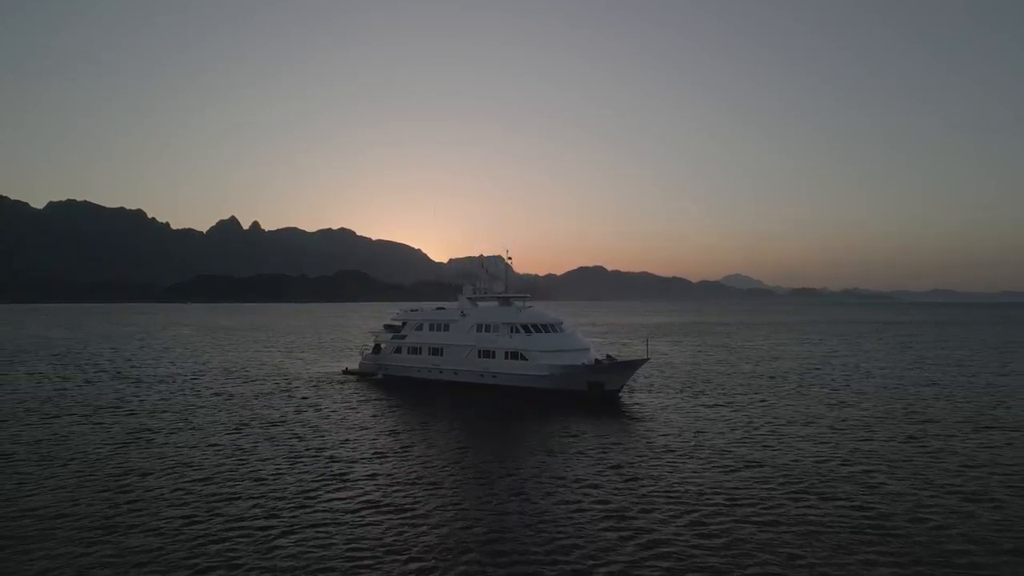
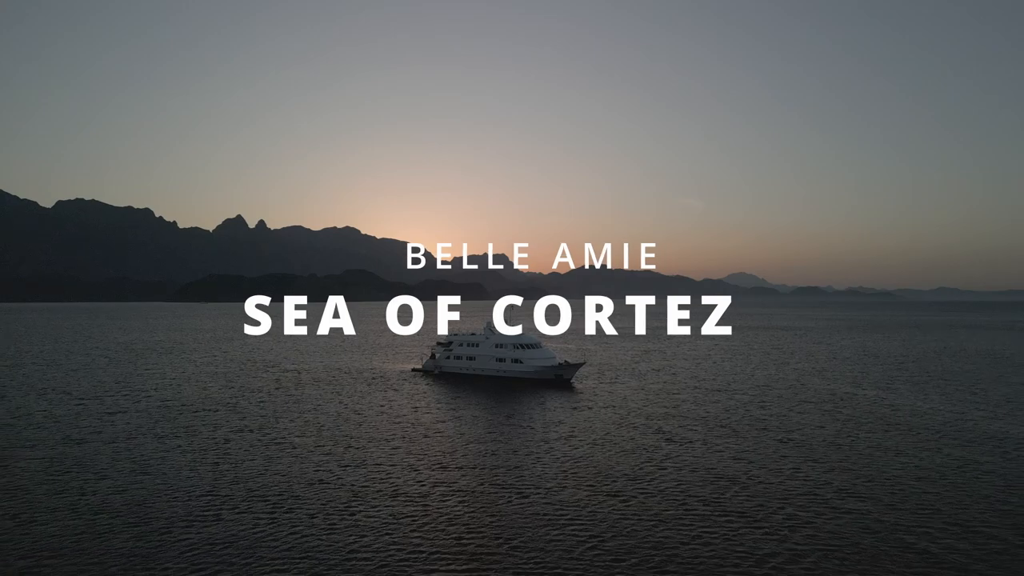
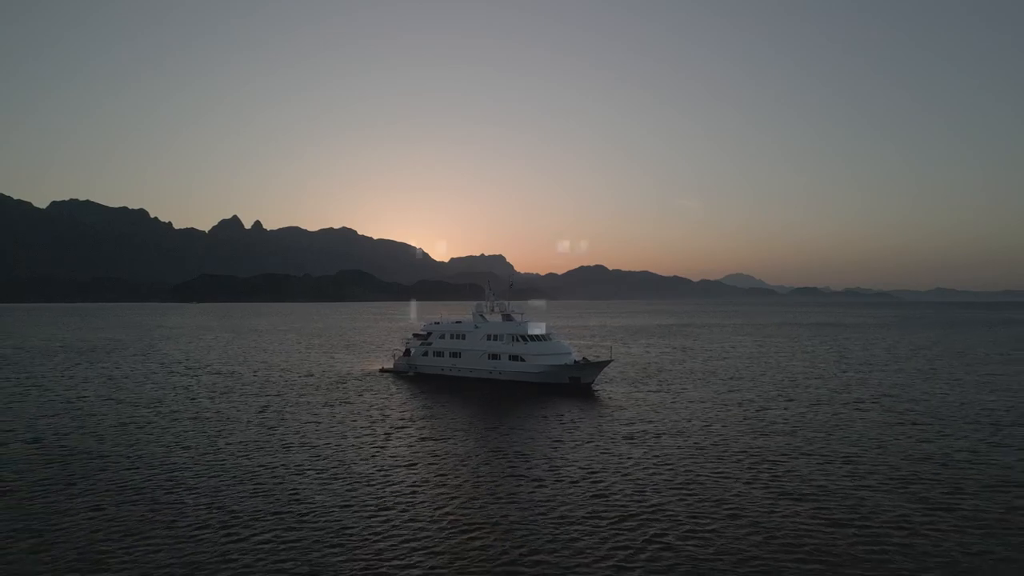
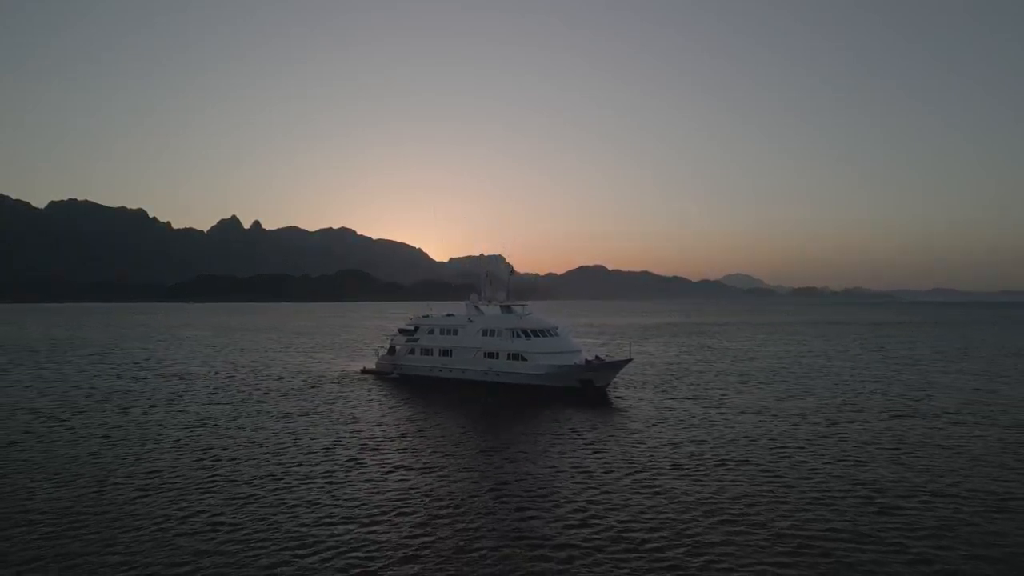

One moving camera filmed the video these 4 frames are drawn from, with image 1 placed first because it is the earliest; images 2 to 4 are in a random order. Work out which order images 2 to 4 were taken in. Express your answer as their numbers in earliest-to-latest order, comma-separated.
4, 3, 2
